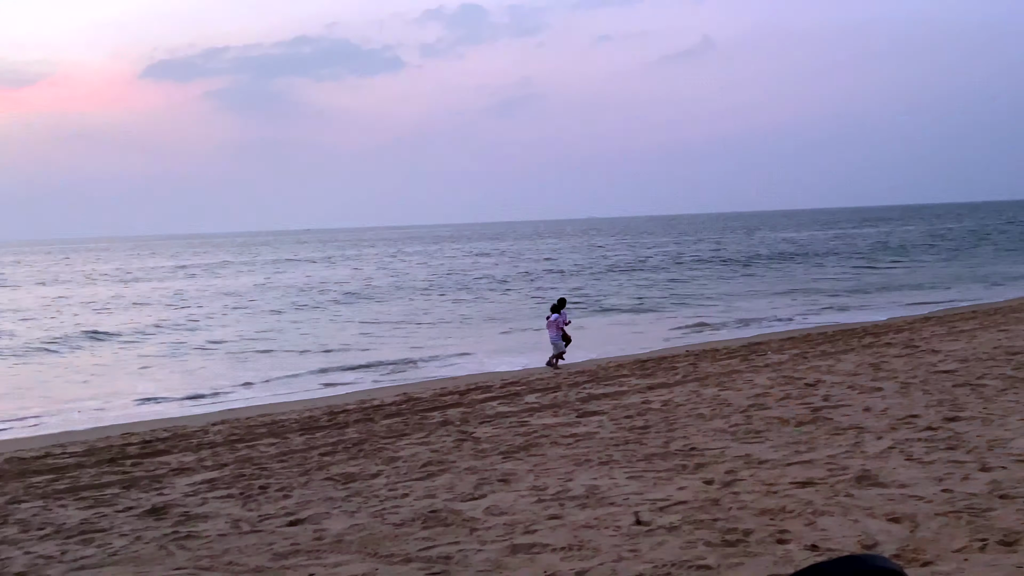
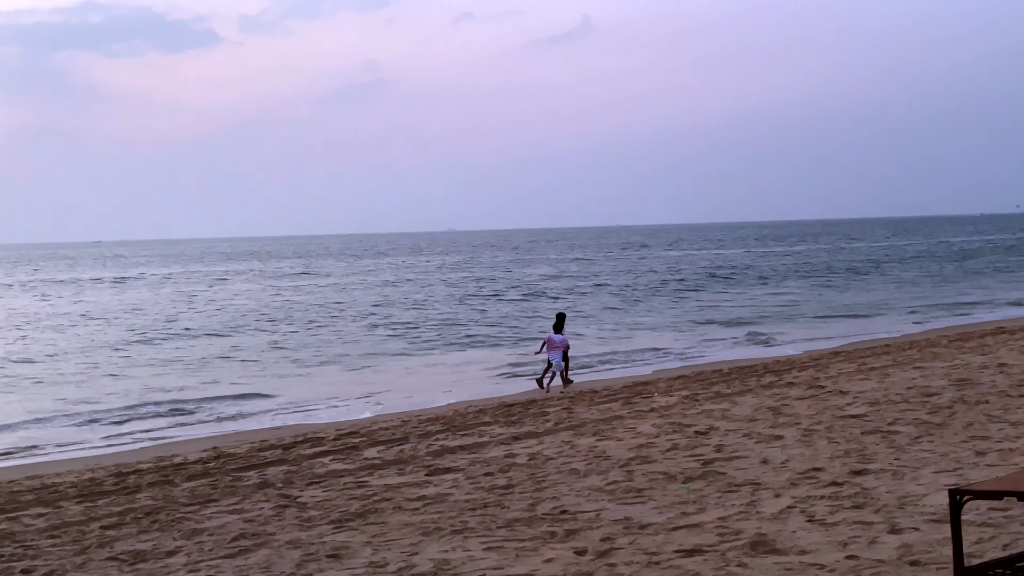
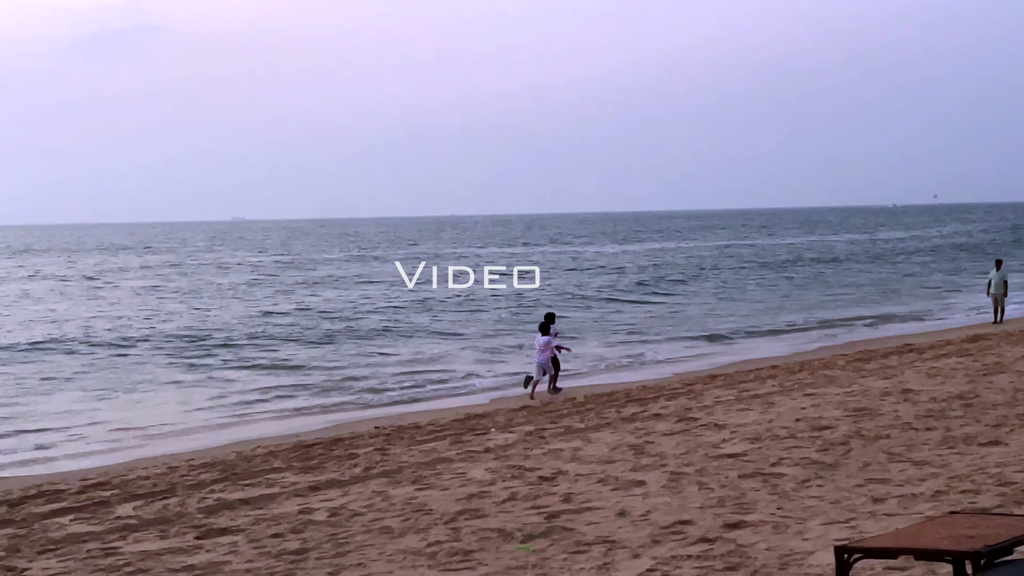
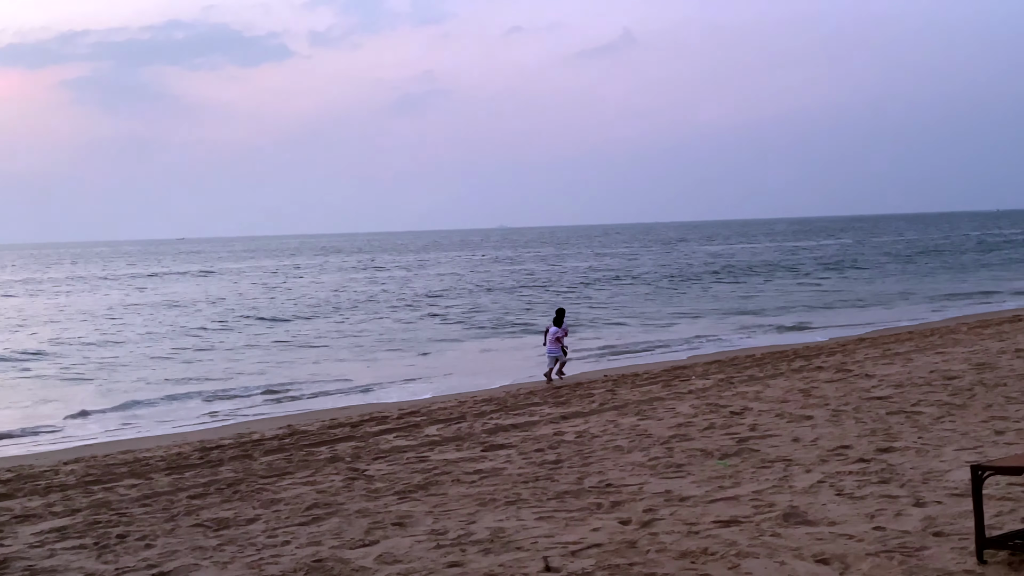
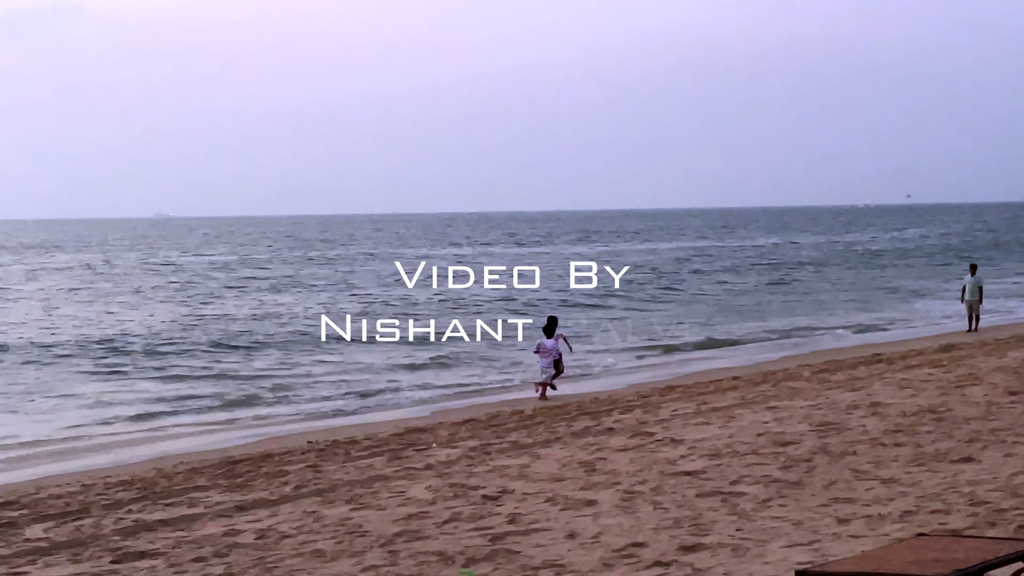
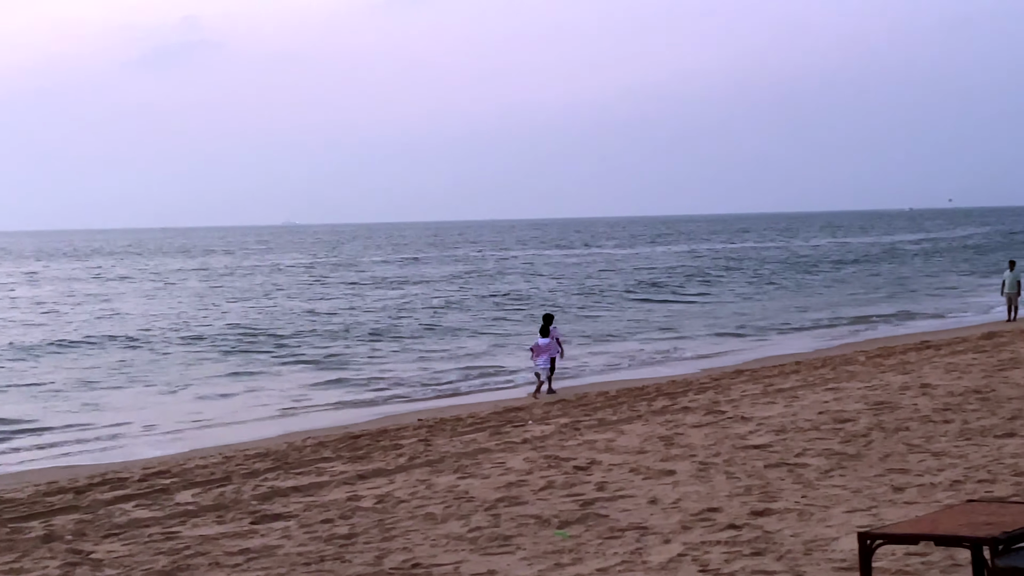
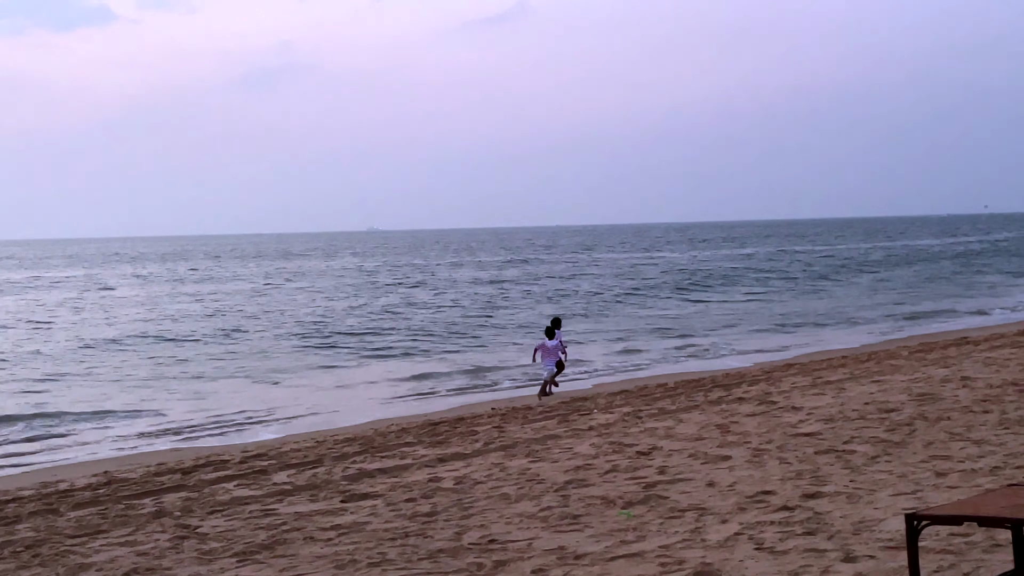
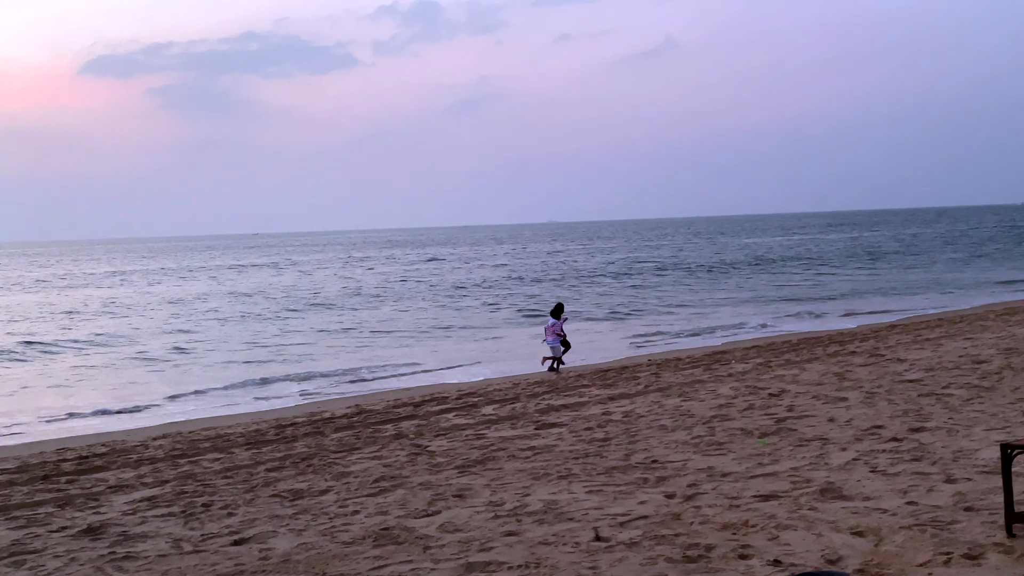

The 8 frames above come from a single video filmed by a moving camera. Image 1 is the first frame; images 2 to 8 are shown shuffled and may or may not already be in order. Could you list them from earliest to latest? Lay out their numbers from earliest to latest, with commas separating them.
8, 4, 2, 7, 6, 3, 5
